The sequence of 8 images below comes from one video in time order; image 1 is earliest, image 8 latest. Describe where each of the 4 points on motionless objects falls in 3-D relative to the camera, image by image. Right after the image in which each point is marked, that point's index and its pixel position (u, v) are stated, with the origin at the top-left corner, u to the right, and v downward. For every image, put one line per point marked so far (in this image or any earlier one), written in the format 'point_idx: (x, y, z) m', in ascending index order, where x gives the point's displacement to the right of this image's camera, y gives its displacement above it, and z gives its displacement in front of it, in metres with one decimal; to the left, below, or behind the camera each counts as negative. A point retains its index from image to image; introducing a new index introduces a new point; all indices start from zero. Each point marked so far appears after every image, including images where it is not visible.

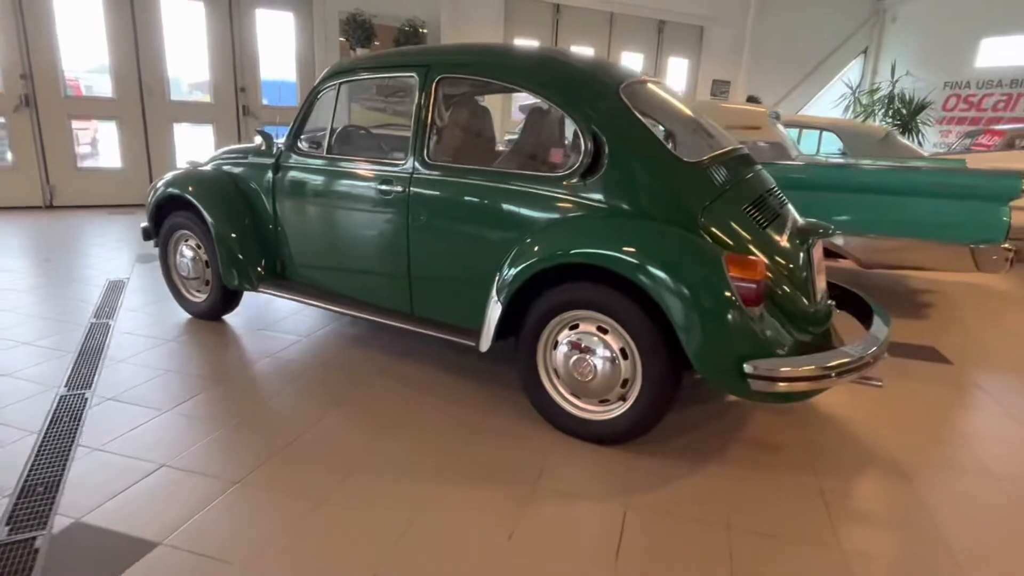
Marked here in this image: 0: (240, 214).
0: (-1.4, +0.4, +3.1) m
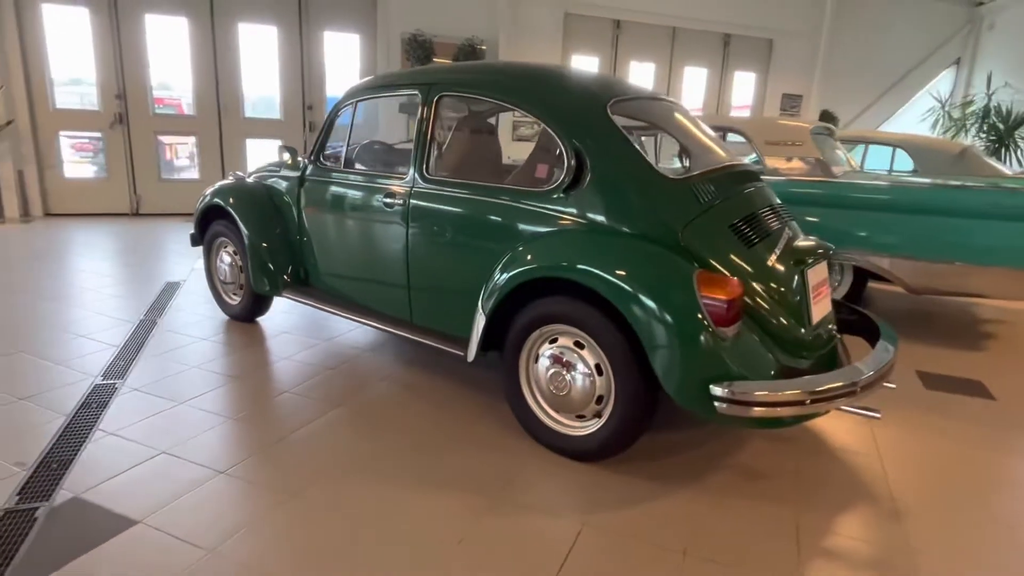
0: (-1.4, +0.4, +3.4) m
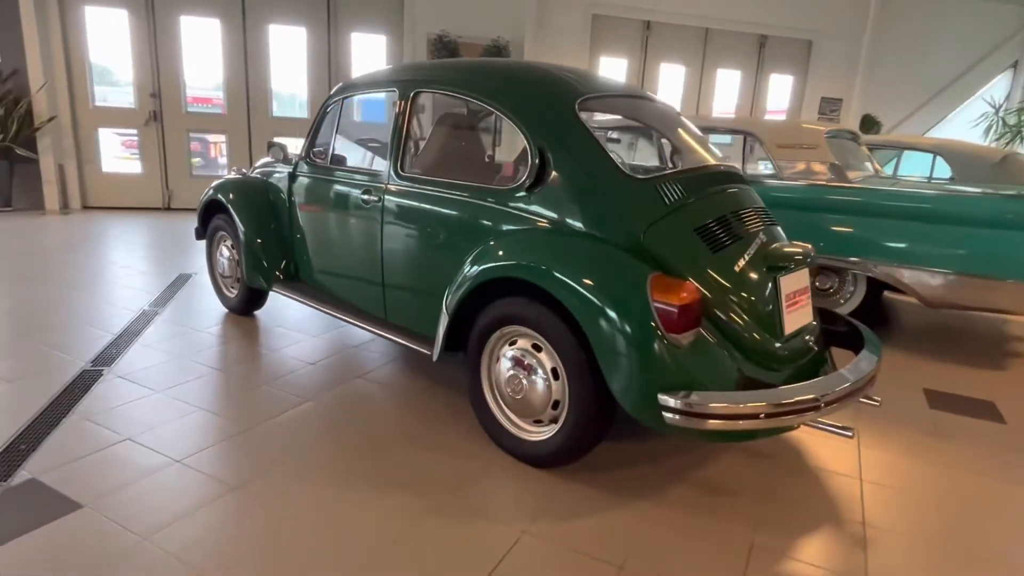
0: (-1.4, +0.4, +3.4) m
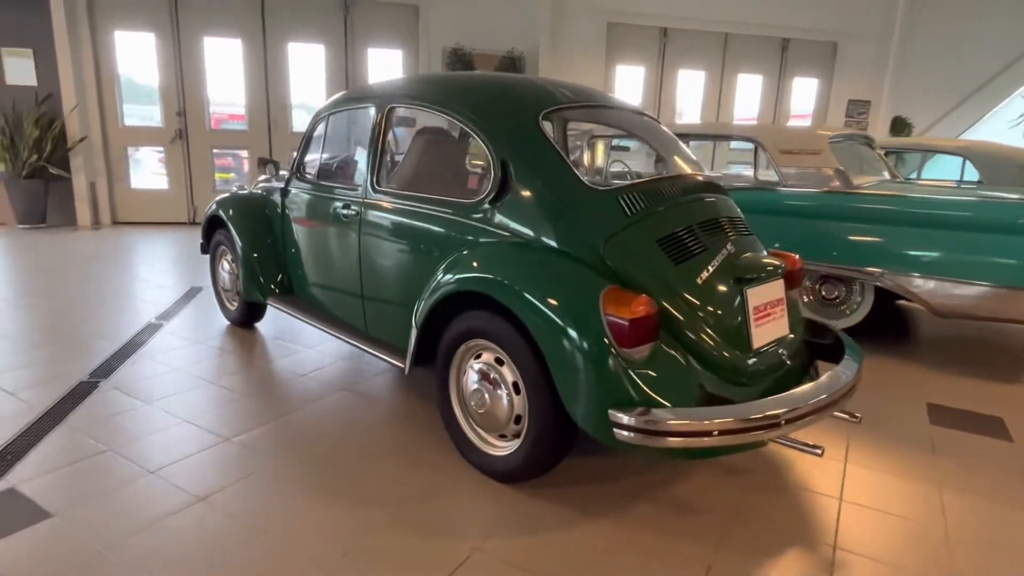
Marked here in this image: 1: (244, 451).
0: (-1.5, +0.3, +3.5) m
1: (-1.1, -0.7, +2.4) m
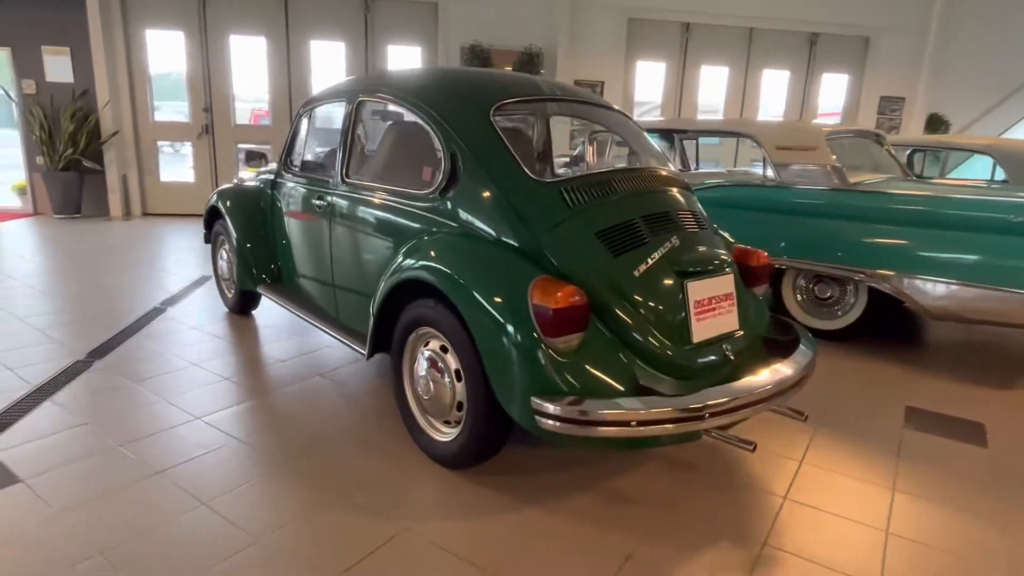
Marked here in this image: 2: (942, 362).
0: (-1.6, +0.4, +3.6) m
1: (-1.3, -0.6, +2.5) m
2: (+2.5, -0.4, +3.5) m
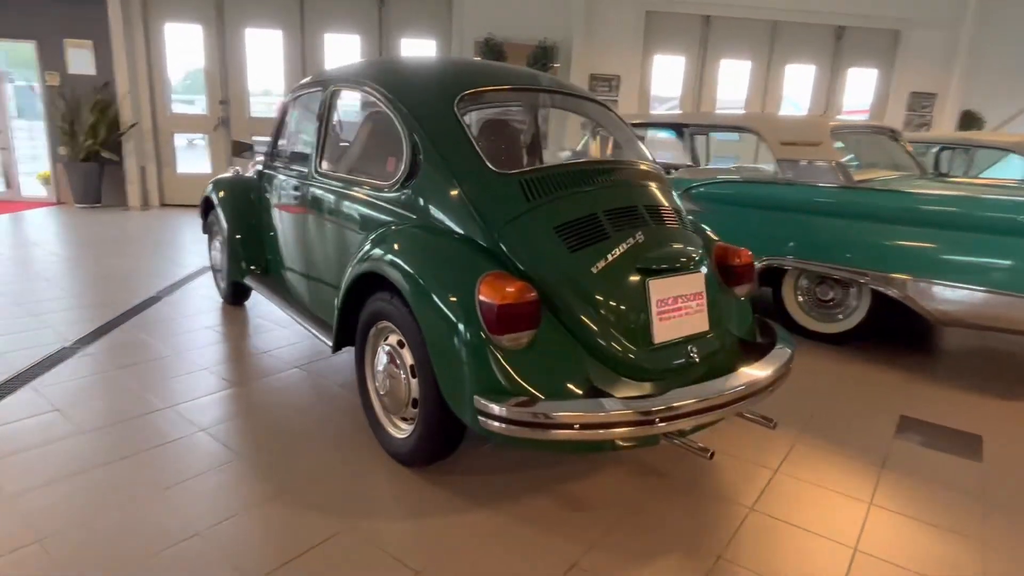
0: (-1.6, +0.4, +3.6) m
1: (-1.4, -0.6, +2.5) m
2: (+2.4, -0.5, +3.4) m
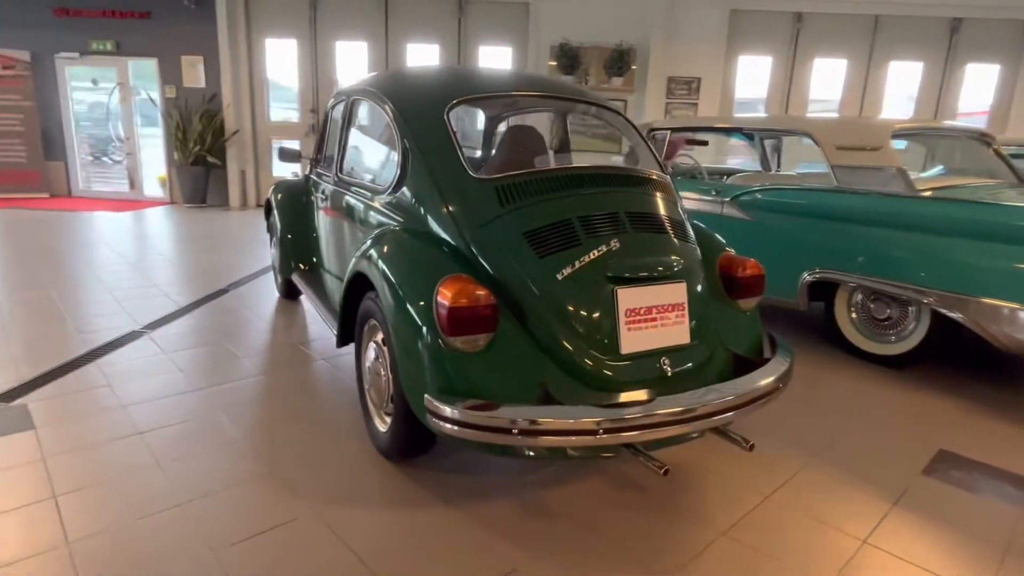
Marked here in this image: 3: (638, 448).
0: (-1.4, +0.5, +3.9) m
1: (-1.4, -0.5, +2.7) m
2: (+2.5, -0.6, +3.0) m
3: (+0.4, -0.5, +1.9) m
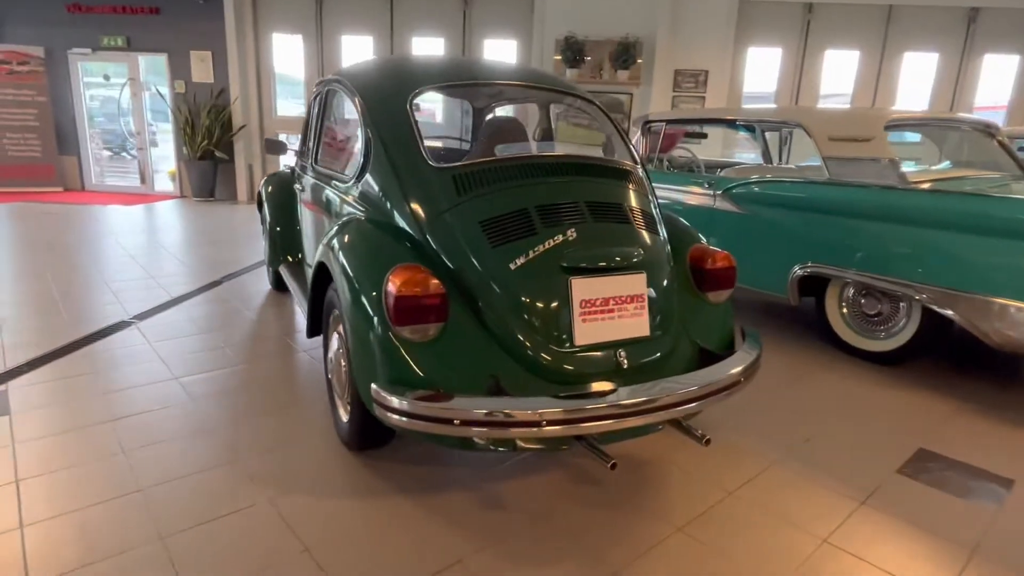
0: (-1.5, +0.5, +3.9) m
1: (-1.5, -0.5, +2.8) m
2: (+2.4, -0.5, +2.9) m
3: (+0.2, -0.5, +1.8) m
